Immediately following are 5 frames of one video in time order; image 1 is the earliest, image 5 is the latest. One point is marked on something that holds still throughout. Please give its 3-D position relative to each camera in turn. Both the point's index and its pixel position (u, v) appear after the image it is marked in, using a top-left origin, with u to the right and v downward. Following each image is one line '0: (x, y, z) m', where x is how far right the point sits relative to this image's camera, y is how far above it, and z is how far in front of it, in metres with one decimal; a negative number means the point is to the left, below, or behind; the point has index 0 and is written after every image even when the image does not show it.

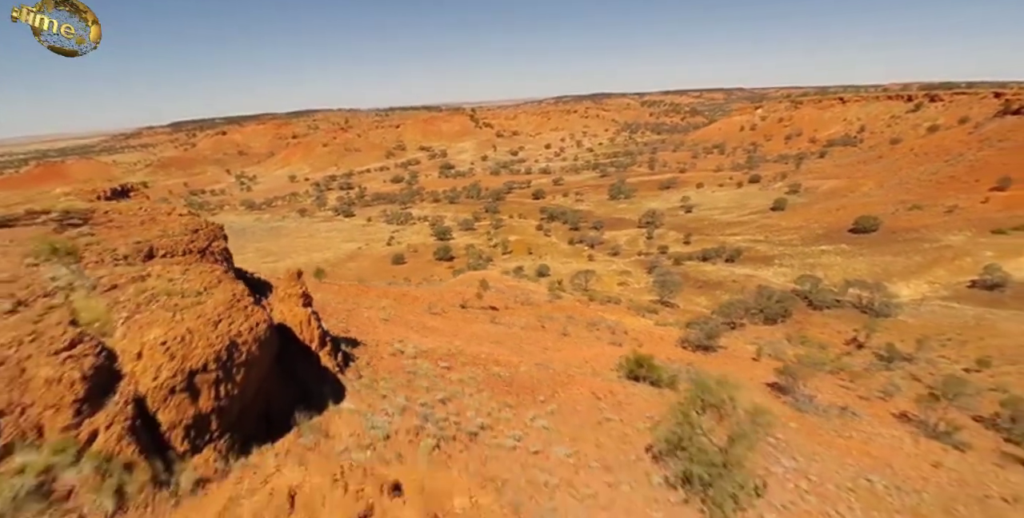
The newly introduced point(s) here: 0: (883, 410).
0: (+9.9, -4.0, +12.0) m
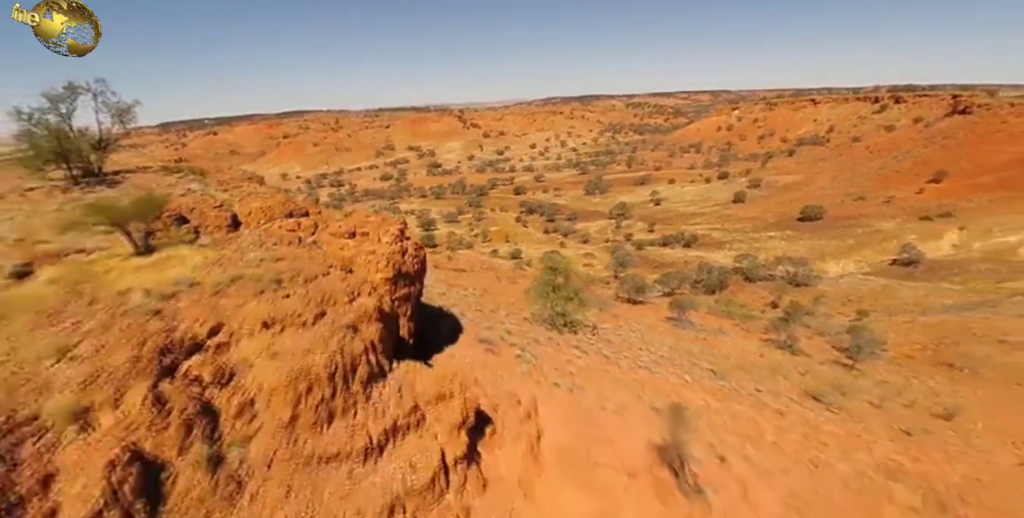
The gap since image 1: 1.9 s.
0: (+8.5, -2.6, +15.7) m
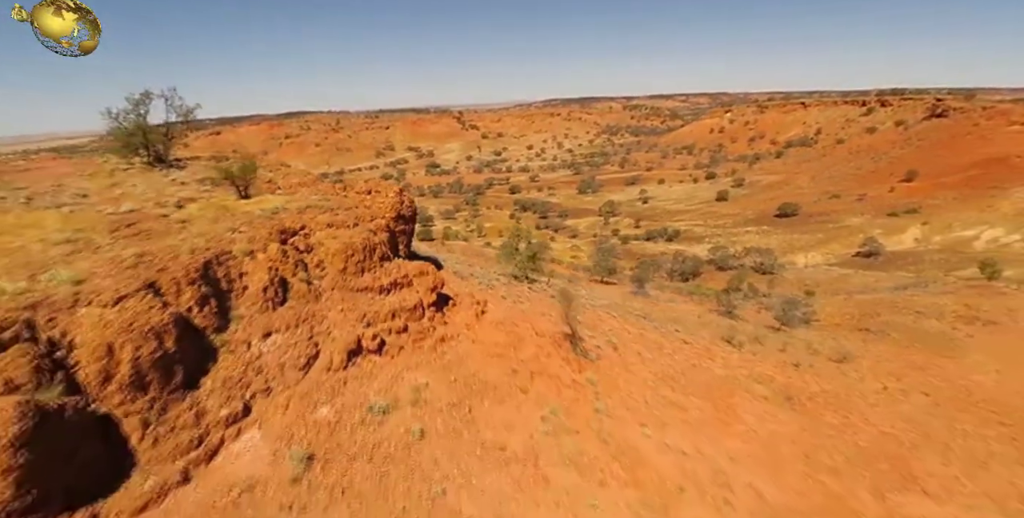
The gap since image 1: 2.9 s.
0: (+7.8, -1.9, +18.3) m
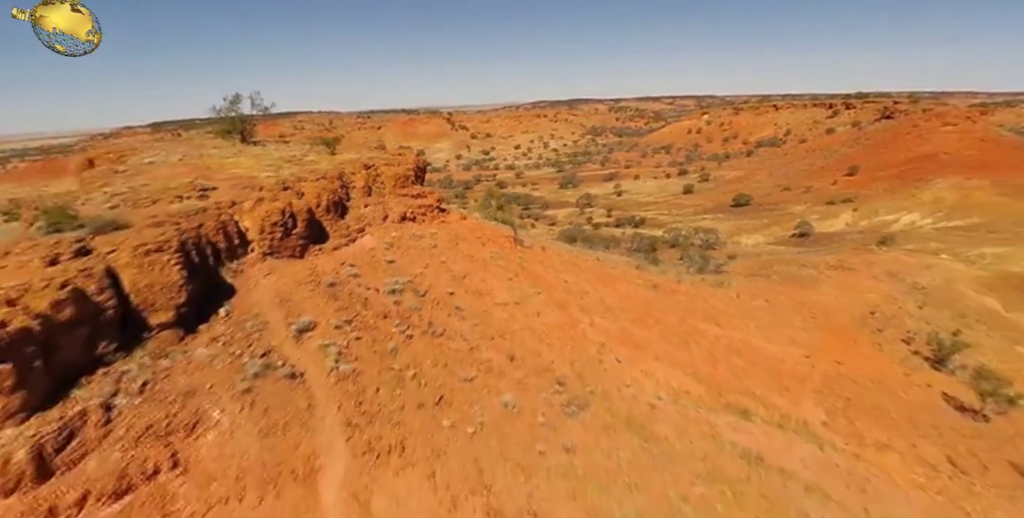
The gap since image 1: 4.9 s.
0: (+6.6, 0.0, +23.9) m
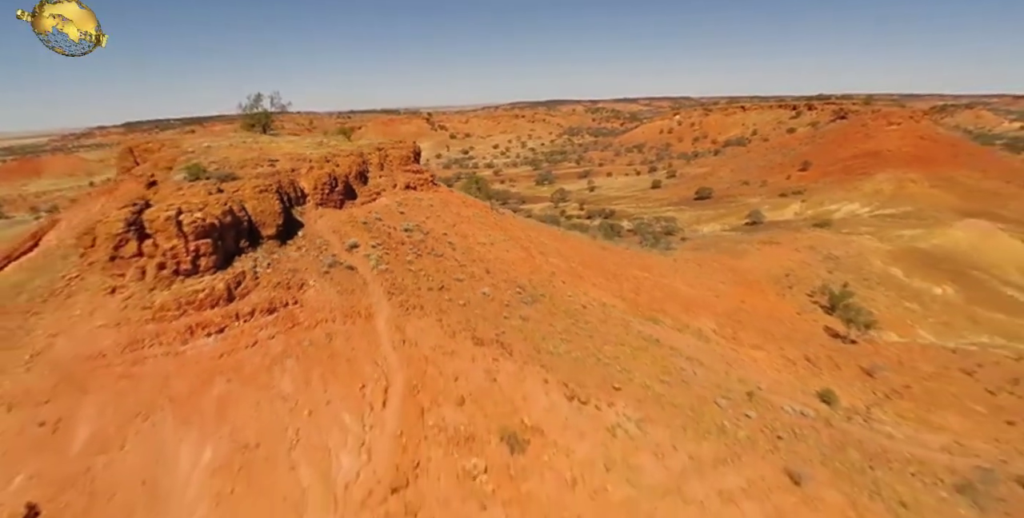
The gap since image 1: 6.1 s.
0: (+5.4, +1.4, +27.8) m
